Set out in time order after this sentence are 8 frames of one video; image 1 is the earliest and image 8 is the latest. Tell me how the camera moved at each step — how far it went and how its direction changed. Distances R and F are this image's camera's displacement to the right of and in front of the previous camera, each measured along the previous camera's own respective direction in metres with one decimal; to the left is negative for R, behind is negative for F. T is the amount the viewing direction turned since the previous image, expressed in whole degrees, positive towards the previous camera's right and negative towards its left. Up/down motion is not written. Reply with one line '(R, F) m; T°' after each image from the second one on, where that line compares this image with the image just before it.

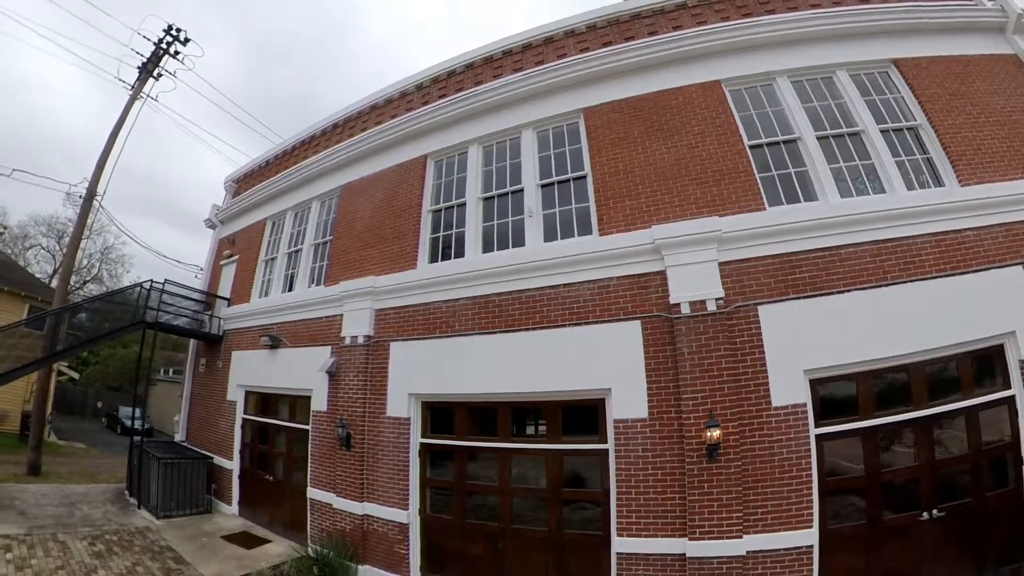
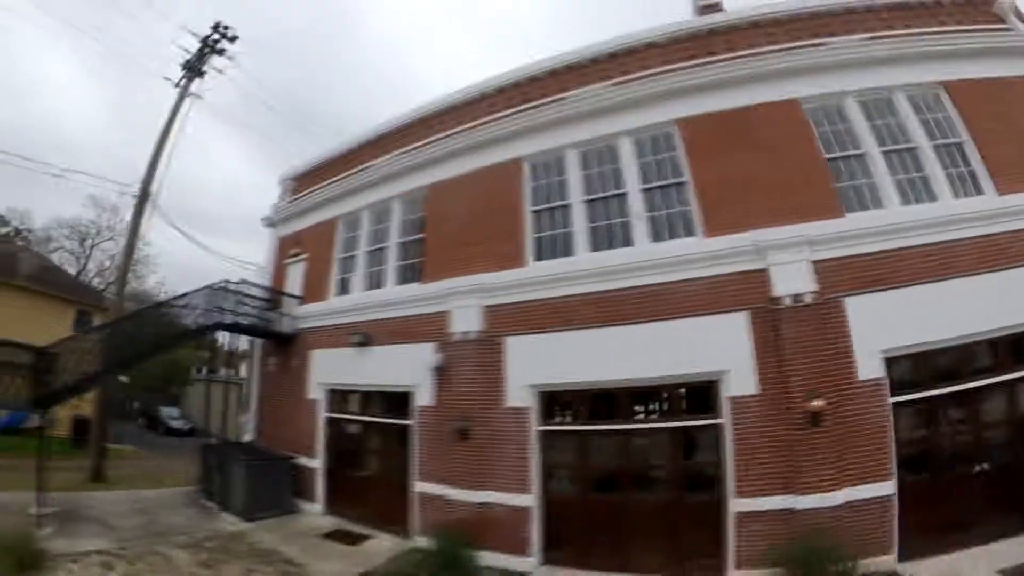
(-2.1, -0.4) m; +3°
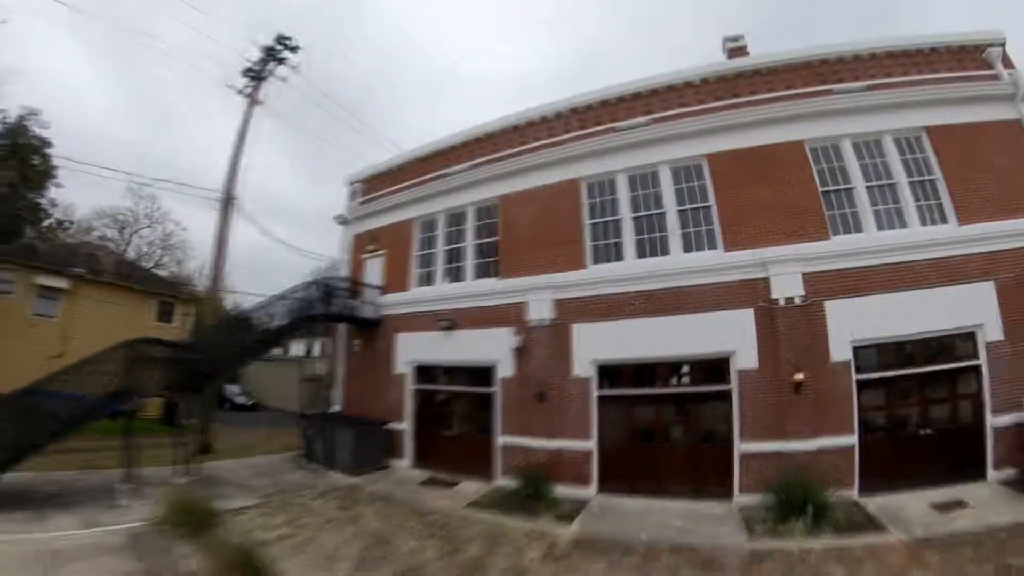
(-1.7, -2.1) m; +2°
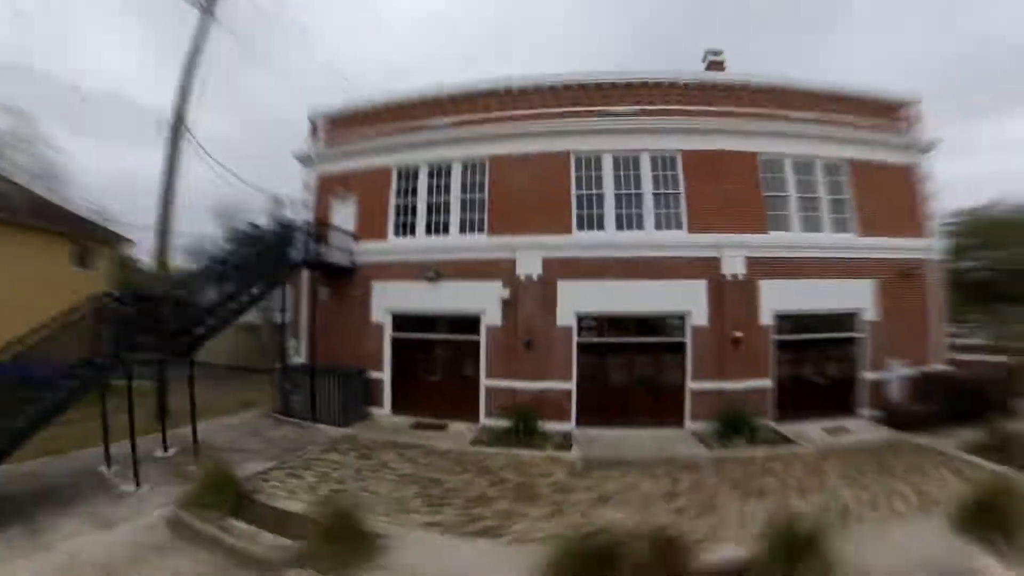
(-3.0, -0.2) m; +17°
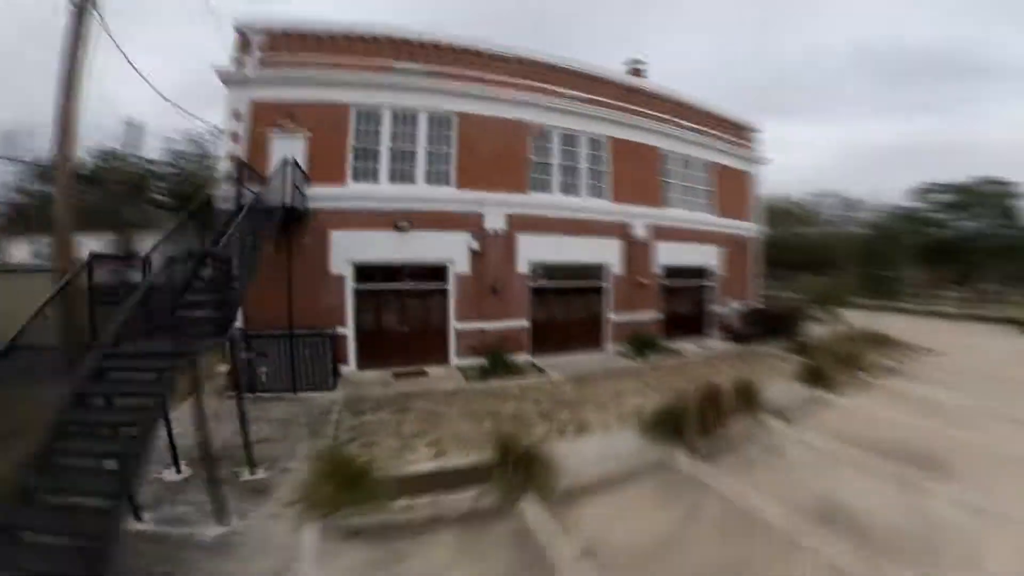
(-4.2, -0.2) m; +25°
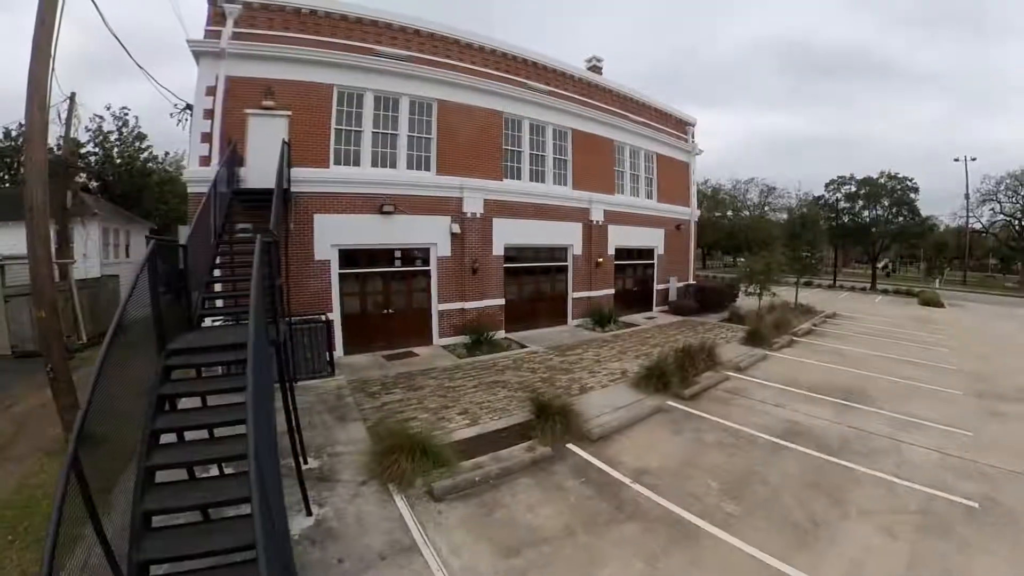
(-1.5, -0.8) m; +9°
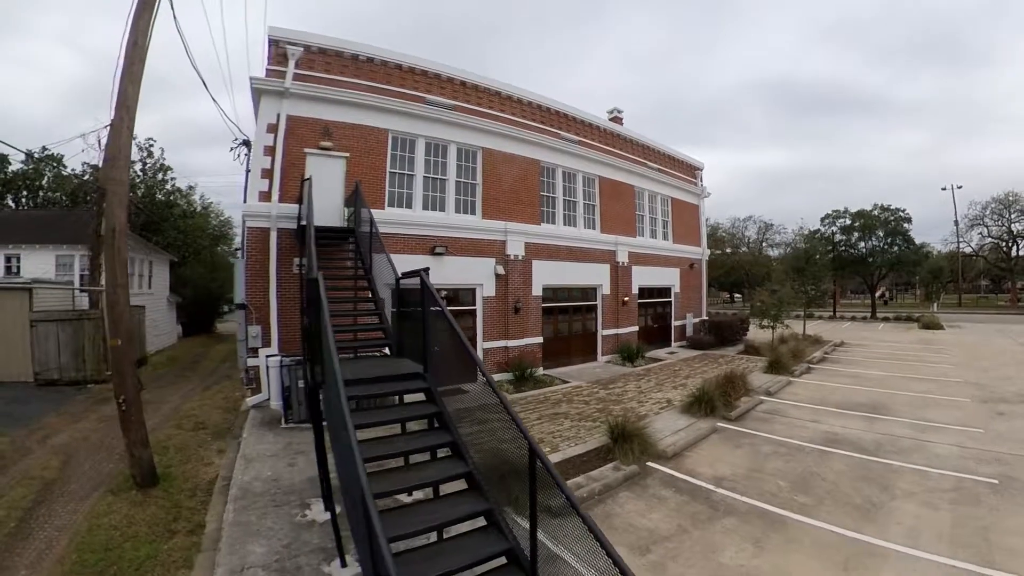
(-1.3, -1.2) m; +1°
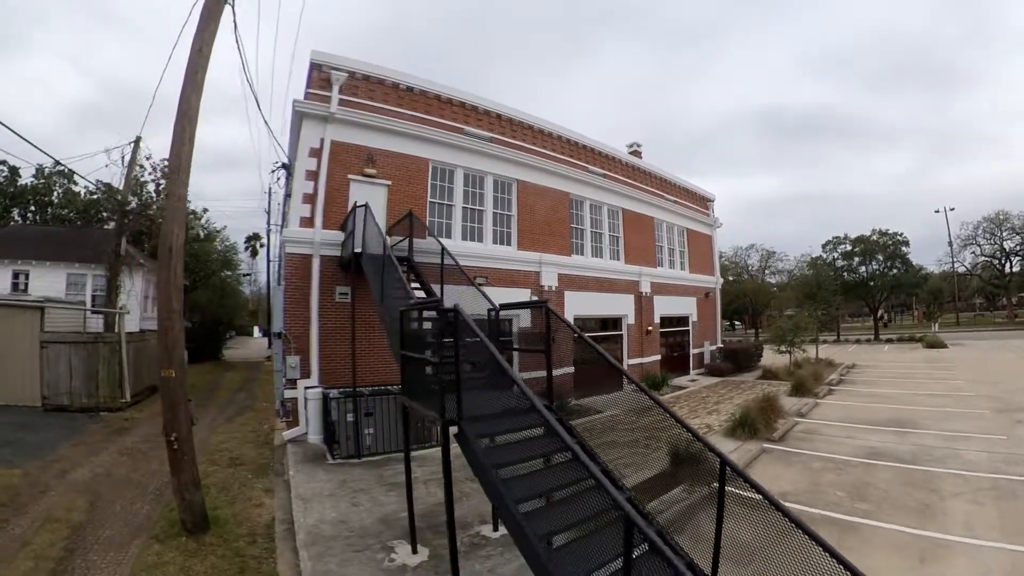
(-1.2, -0.9) m; +1°
